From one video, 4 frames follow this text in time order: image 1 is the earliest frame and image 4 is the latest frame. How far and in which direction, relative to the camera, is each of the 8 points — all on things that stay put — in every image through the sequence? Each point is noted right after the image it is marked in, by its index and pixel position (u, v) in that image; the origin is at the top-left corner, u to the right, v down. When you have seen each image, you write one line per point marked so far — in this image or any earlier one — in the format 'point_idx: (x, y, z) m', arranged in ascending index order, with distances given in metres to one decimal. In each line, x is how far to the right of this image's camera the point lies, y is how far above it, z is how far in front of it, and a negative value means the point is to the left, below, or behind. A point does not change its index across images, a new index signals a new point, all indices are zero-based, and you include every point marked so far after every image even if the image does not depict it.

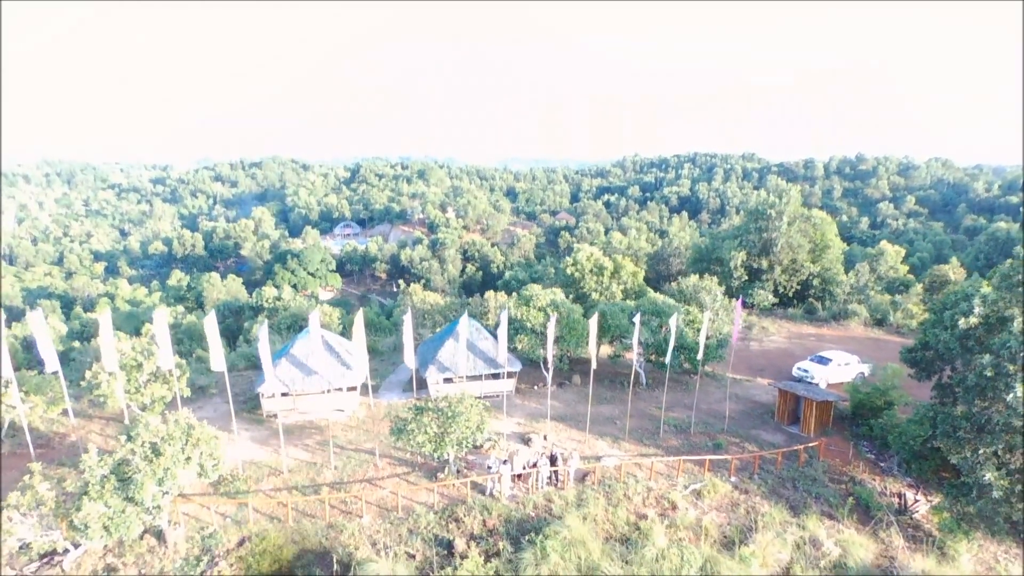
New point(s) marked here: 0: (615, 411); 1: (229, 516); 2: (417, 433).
0: (+3.1, -3.7, +19.8) m
1: (-6.1, -4.9, +14.4) m
2: (-2.1, -3.3, +14.8) m
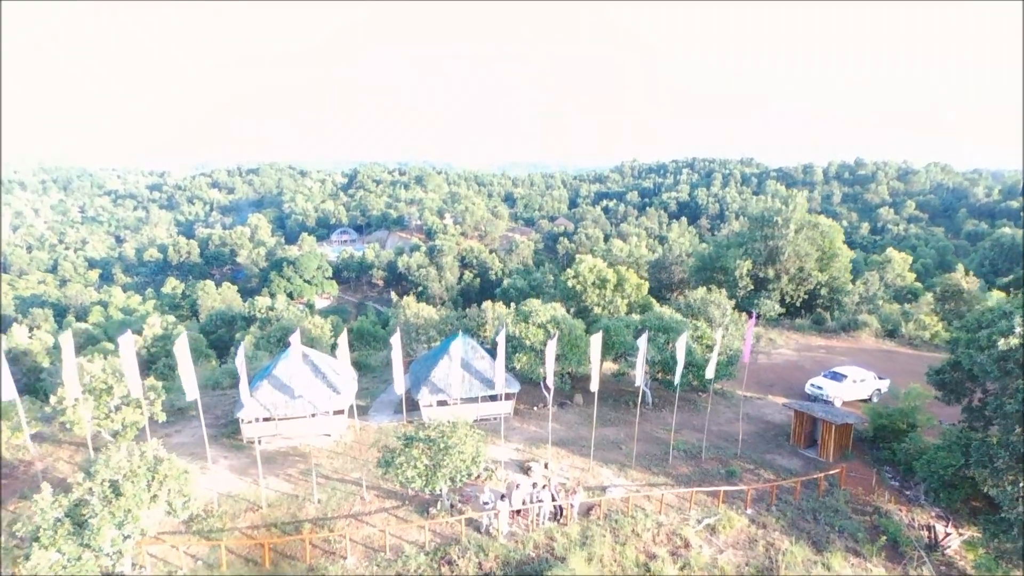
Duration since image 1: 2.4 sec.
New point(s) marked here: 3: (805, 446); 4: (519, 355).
0: (+3.0, -4.1, +18.5) m
1: (-6.1, -5.3, +13.1) m
2: (-2.2, -3.6, +13.6) m
3: (+8.3, -4.5, +18.8) m
4: (+0.2, -1.9, +18.5) m
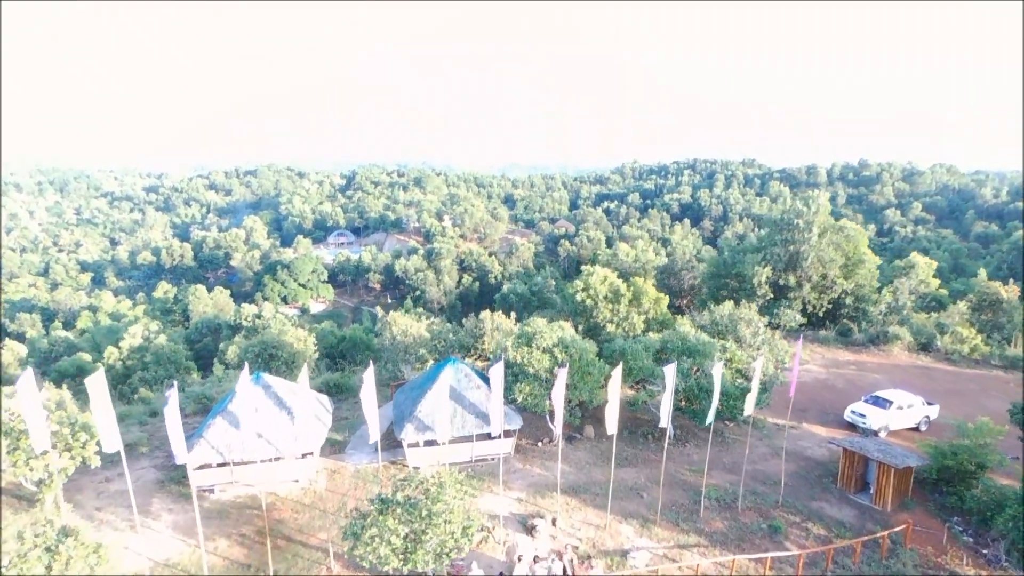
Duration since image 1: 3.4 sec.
0: (+3.0, -4.5, +15.8) m
1: (-6.1, -5.7, +10.3) m
2: (-2.1, -4.1, +10.8) m
3: (+8.3, -4.9, +16.1) m
4: (+0.2, -2.3, +15.7) m
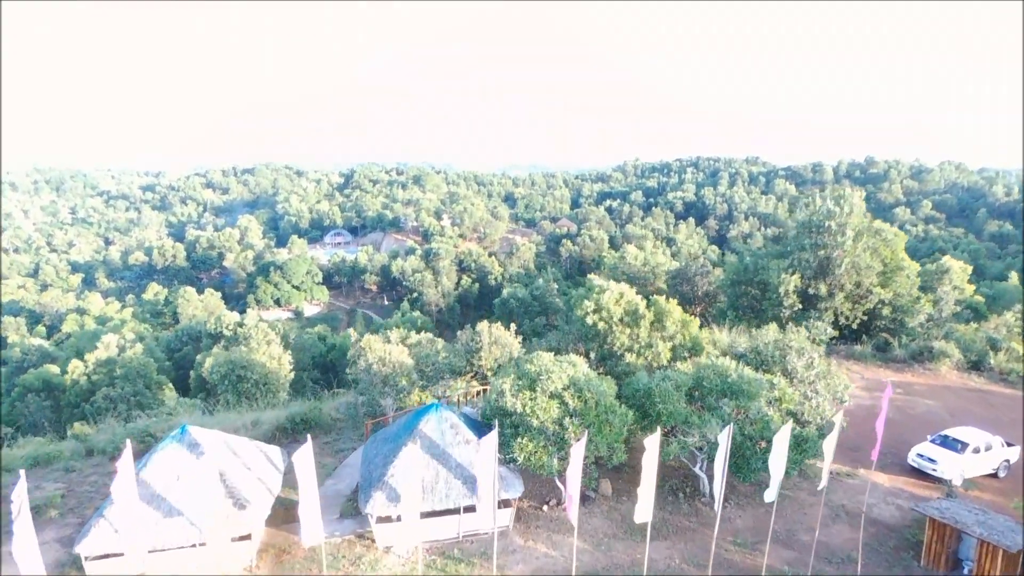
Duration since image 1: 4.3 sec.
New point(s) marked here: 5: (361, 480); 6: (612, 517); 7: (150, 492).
0: (+3.0, -5.0, +12.4) m
1: (-6.2, -6.3, +6.9) m
2: (-2.2, -4.6, +7.4) m
3: (+8.3, -5.4, +12.7) m
4: (+0.2, -2.8, +12.3) m
5: (-2.9, -3.7, +12.8) m
6: (+2.0, -4.6, +13.5) m
7: (-6.1, -3.4, +11.2) m
